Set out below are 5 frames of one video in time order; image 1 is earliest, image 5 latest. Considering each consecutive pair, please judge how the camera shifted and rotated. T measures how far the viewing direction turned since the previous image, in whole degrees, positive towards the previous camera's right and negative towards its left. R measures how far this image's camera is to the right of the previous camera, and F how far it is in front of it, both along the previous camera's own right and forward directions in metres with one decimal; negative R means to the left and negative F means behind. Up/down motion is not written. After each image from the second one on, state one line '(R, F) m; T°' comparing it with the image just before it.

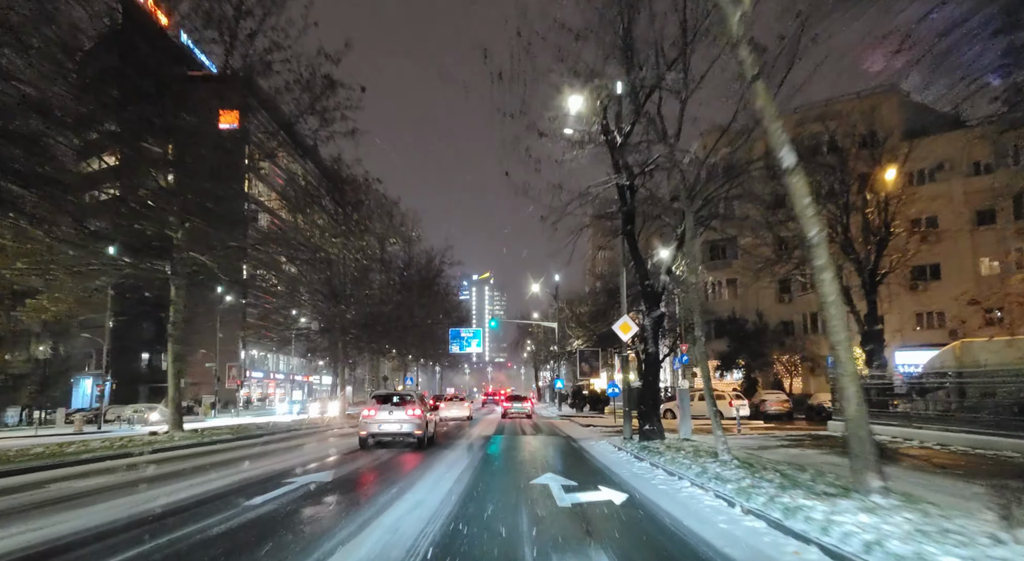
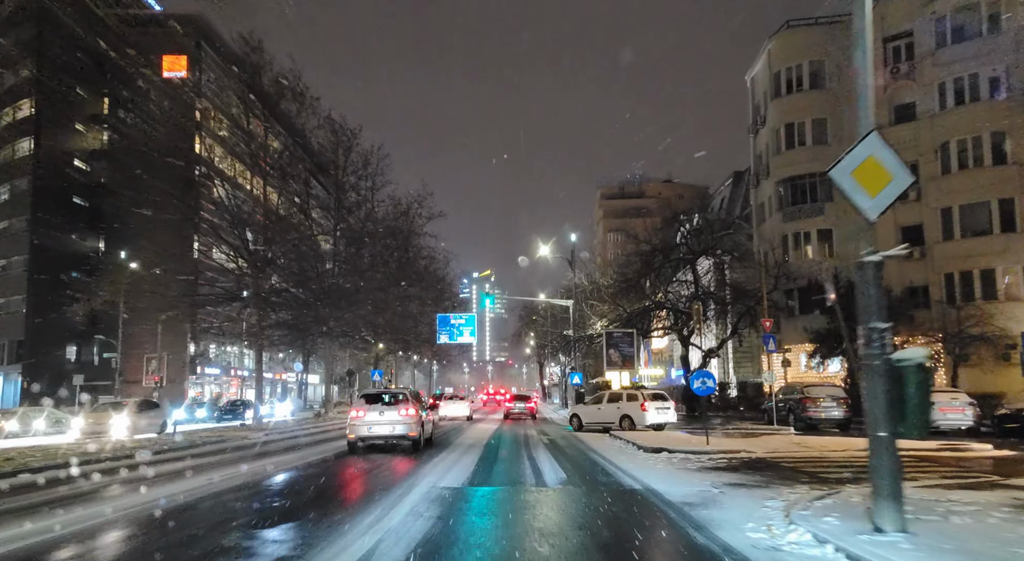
(0.0, +12.4) m; 0°
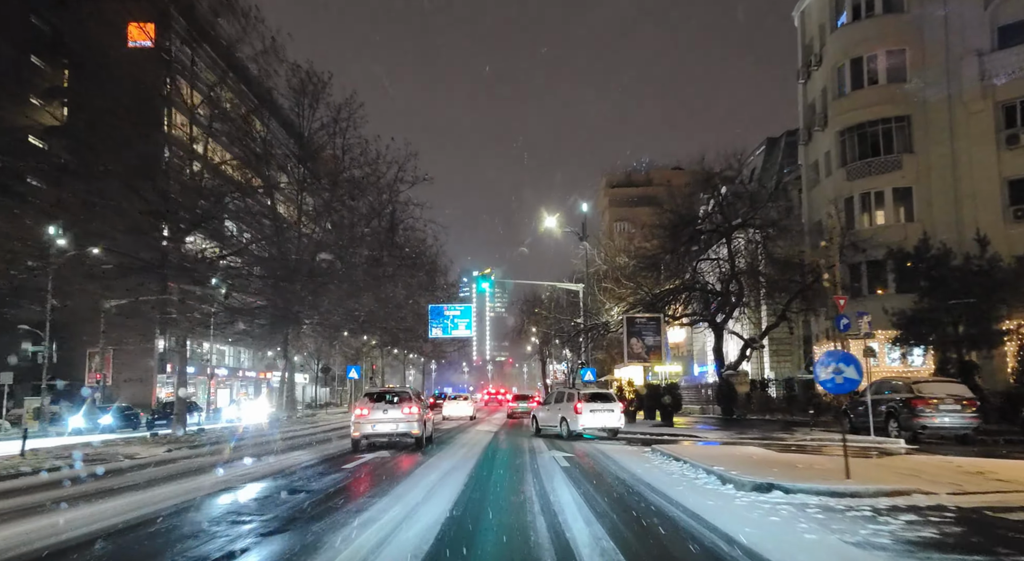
(0.0, +5.9) m; 0°
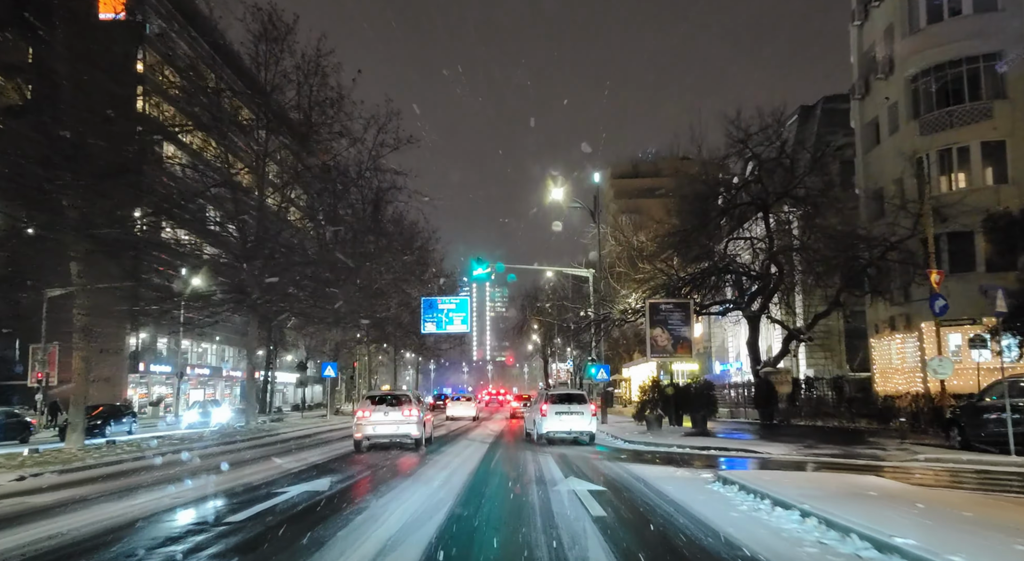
(0.0, +4.5) m; 0°
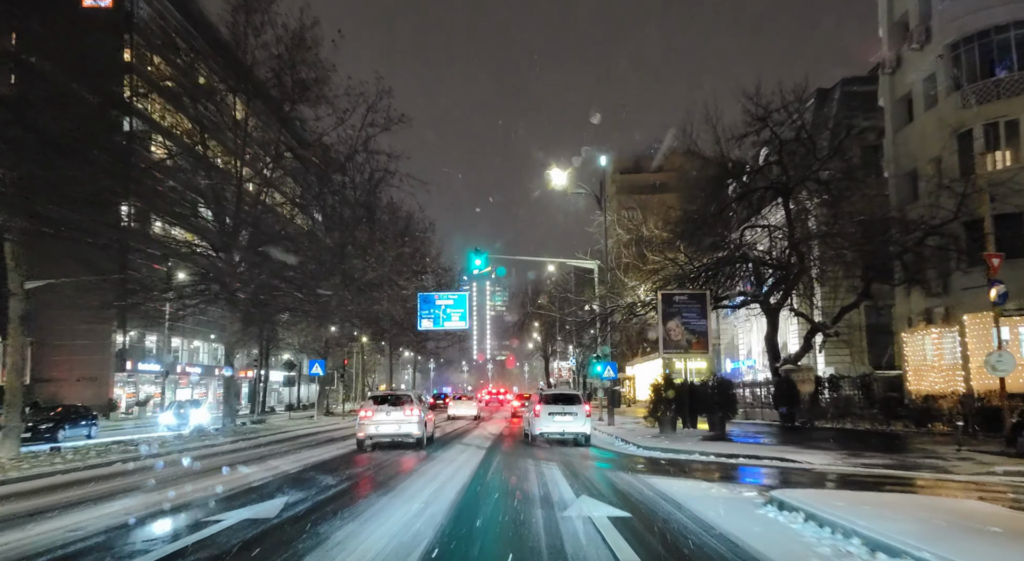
(0.0, +1.9) m; 0°
